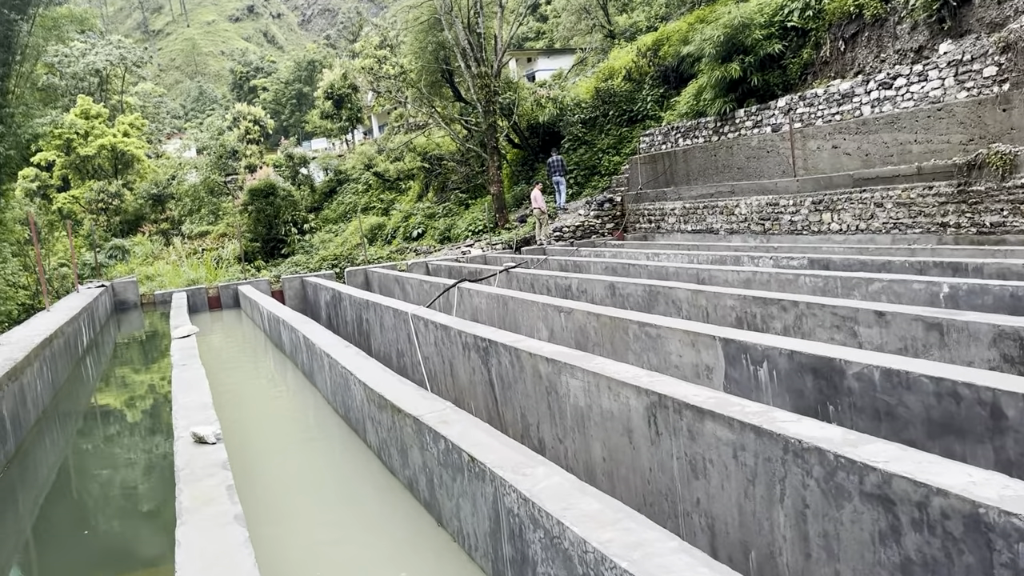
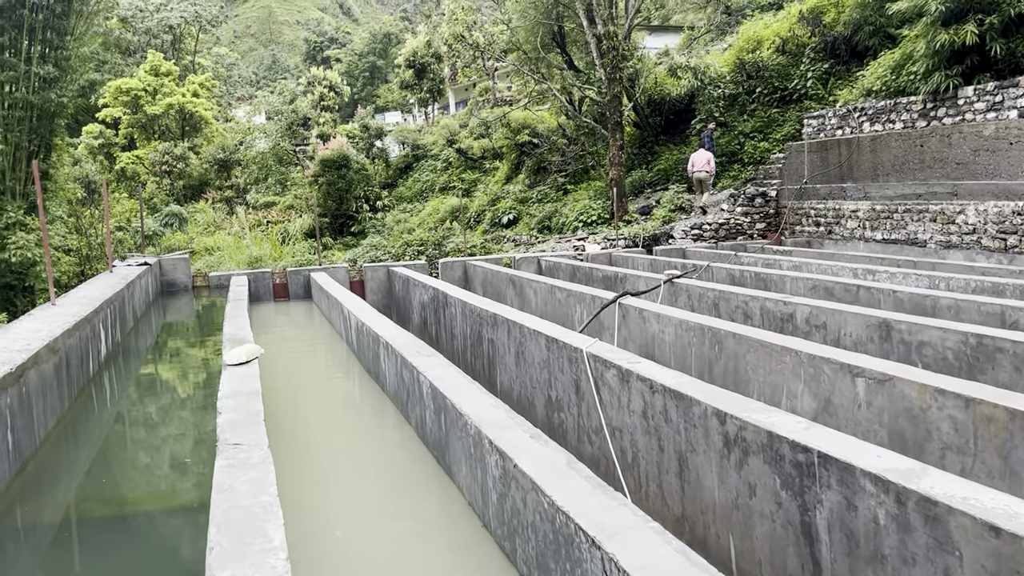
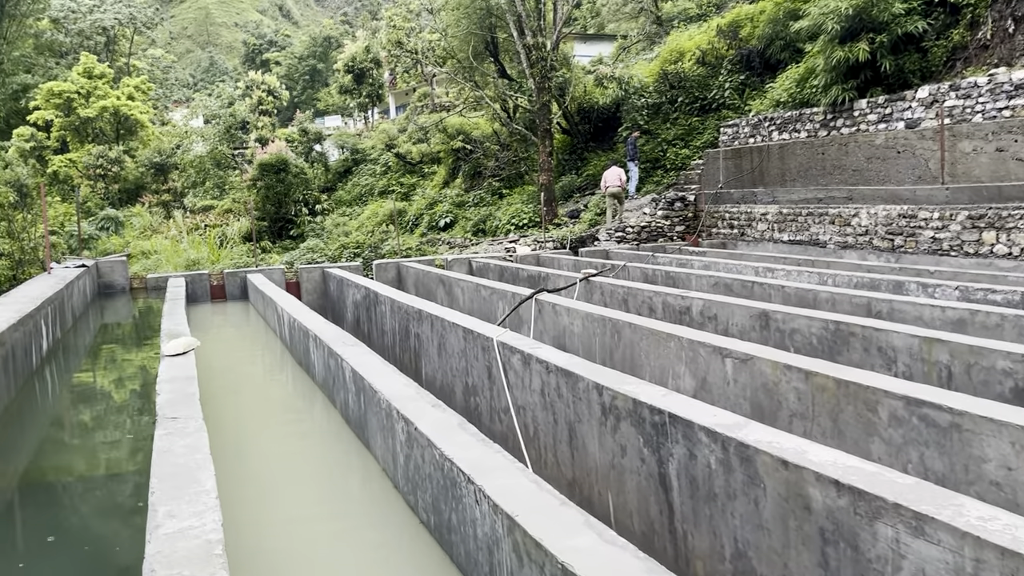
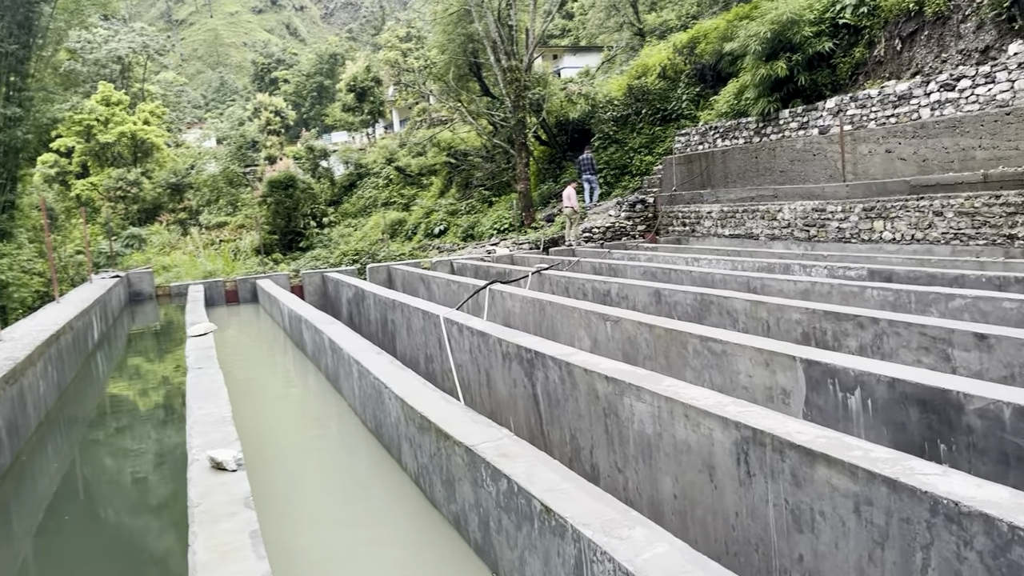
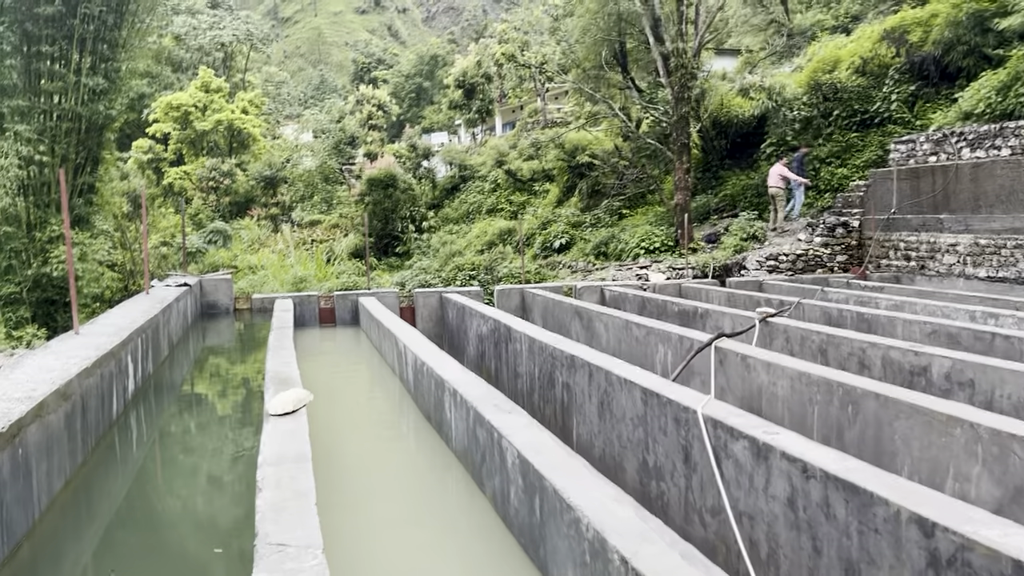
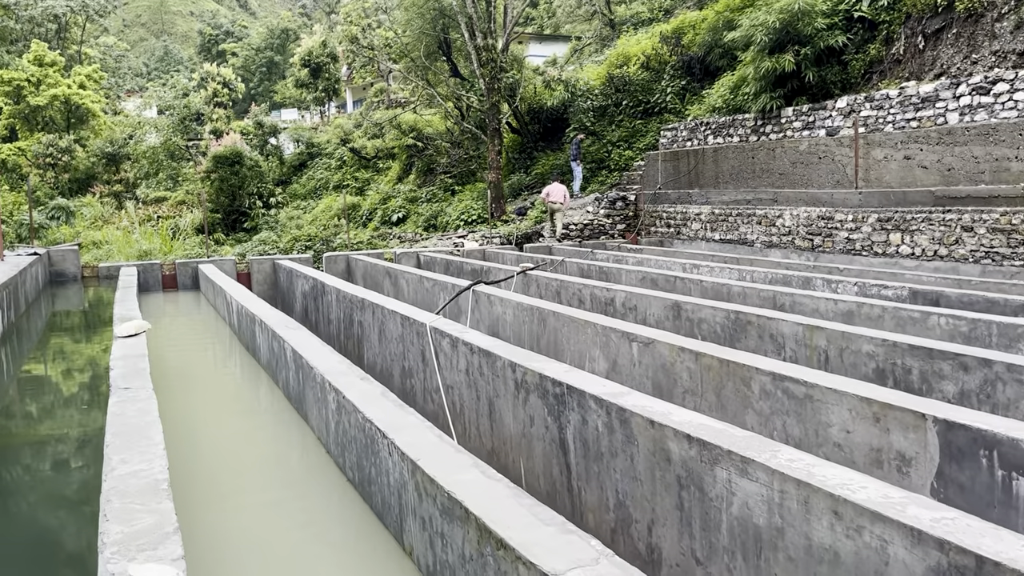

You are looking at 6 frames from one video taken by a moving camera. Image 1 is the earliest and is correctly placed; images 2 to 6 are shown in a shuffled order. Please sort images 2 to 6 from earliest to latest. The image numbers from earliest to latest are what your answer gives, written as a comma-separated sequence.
4, 6, 3, 2, 5
